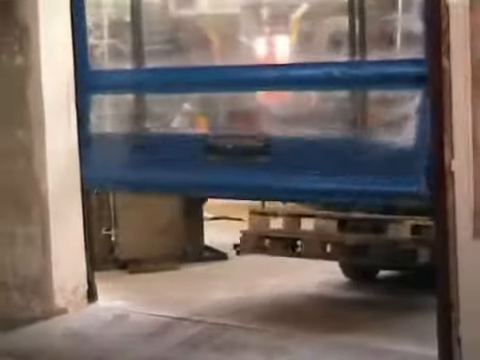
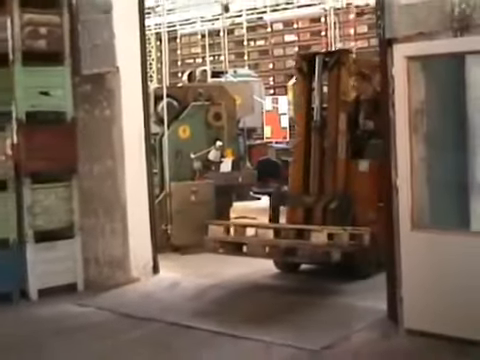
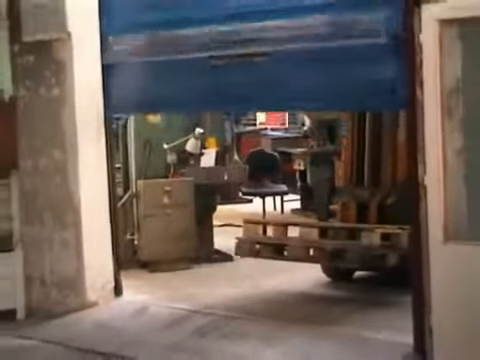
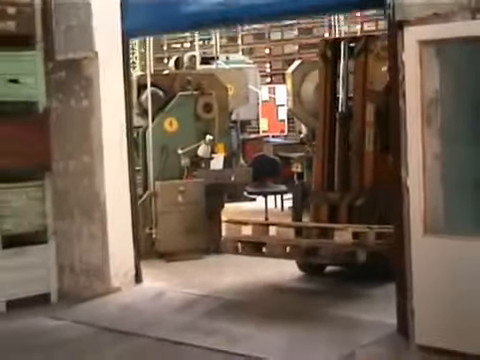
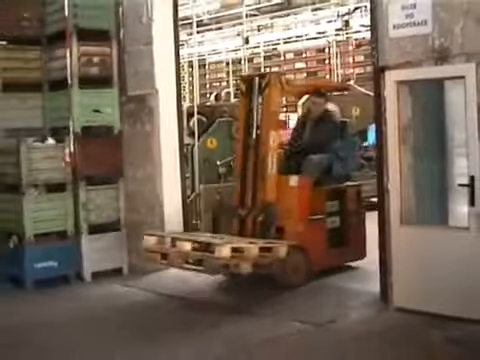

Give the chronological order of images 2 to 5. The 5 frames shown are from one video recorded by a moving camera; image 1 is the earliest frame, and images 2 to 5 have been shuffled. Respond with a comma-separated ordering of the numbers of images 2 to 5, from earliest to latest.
3, 4, 2, 5
